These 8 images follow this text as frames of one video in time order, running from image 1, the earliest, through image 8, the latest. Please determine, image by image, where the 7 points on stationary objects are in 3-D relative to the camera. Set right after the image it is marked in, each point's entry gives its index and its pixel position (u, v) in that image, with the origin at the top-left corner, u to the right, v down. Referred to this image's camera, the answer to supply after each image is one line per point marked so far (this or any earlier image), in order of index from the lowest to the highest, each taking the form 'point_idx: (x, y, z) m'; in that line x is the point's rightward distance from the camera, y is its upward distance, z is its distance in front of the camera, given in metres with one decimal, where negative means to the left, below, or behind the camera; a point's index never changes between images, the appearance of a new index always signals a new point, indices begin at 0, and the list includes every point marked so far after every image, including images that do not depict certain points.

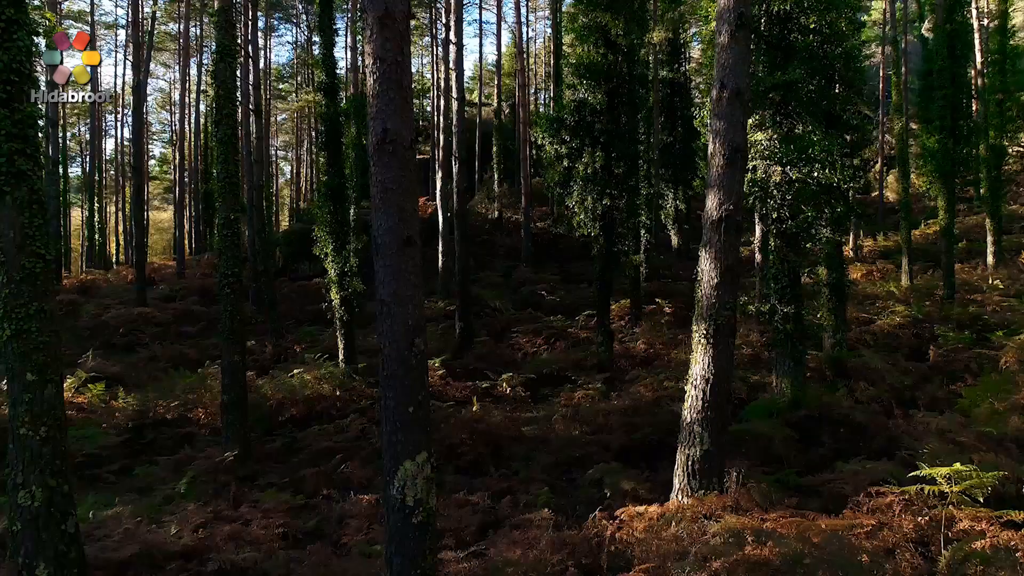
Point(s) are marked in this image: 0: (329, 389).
0: (-3.9, -2.2, +14.3) m
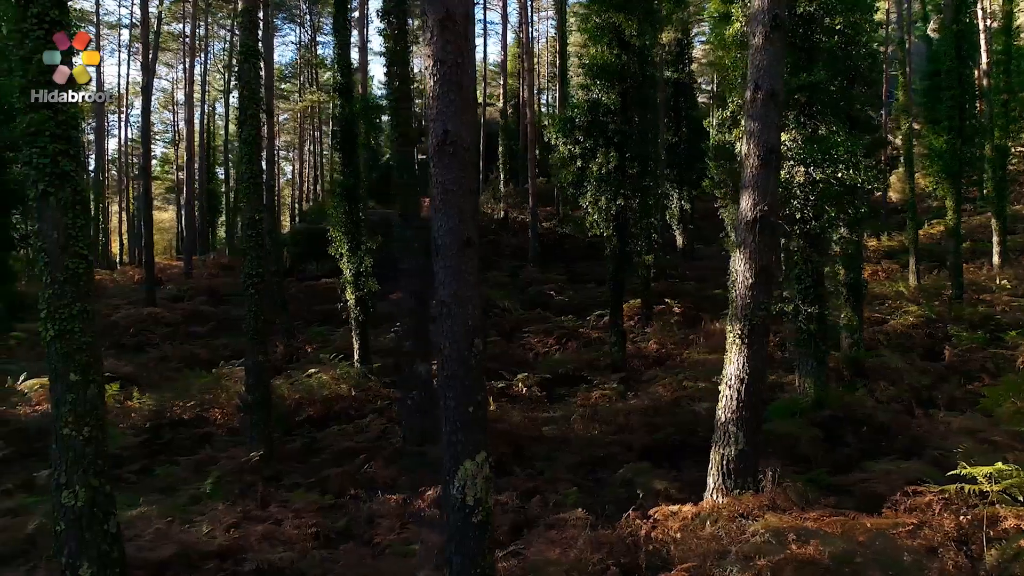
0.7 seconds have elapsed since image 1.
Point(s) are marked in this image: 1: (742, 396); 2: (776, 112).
0: (-3.5, -2.2, +14.3) m
1: (+2.4, -1.1, +7.0) m
2: (+2.8, +1.9, +7.0) m
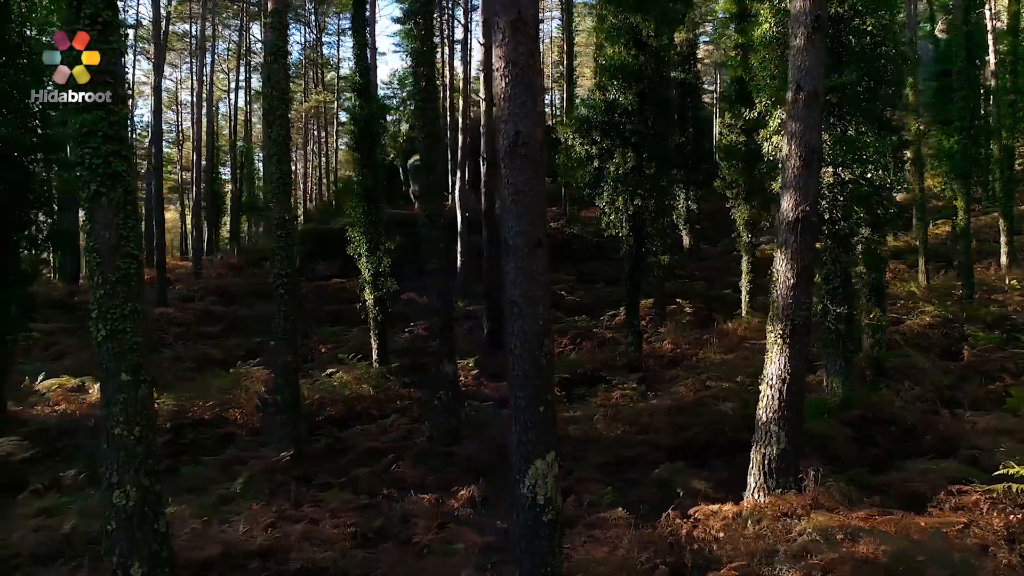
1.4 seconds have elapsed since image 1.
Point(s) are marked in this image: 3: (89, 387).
0: (-3.1, -2.2, +14.3) m
1: (+2.9, -1.1, +7.0) m
2: (+3.2, +1.9, +7.1) m
3: (-10.4, -2.4, +16.2) m
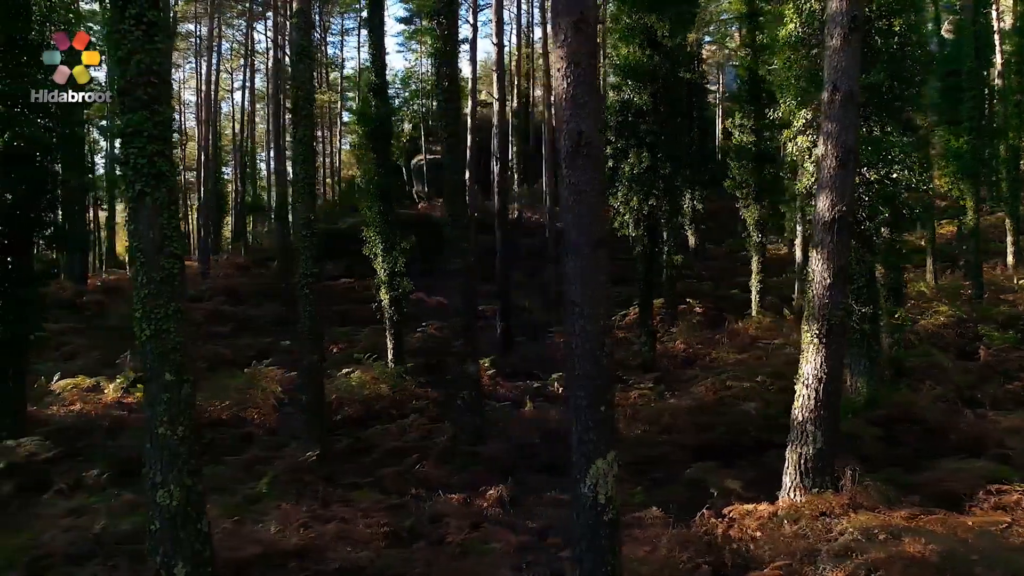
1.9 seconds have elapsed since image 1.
0: (-2.7, -2.2, +14.3) m
1: (+3.3, -1.1, +7.1) m
2: (+3.6, +1.9, +7.1) m
3: (-10.0, -2.4, +16.2) m
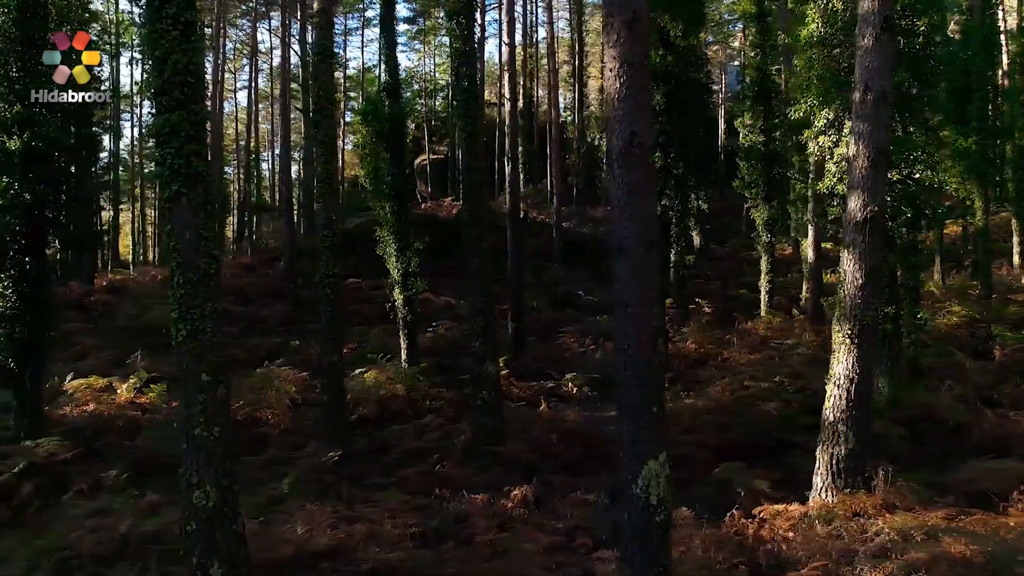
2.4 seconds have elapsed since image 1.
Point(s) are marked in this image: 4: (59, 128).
0: (-2.4, -2.2, +14.3) m
1: (+3.6, -1.1, +7.1) m
2: (+4.0, +1.9, +7.1) m
3: (-9.6, -2.4, +16.2) m
4: (-8.0, +2.8, +11.8) m
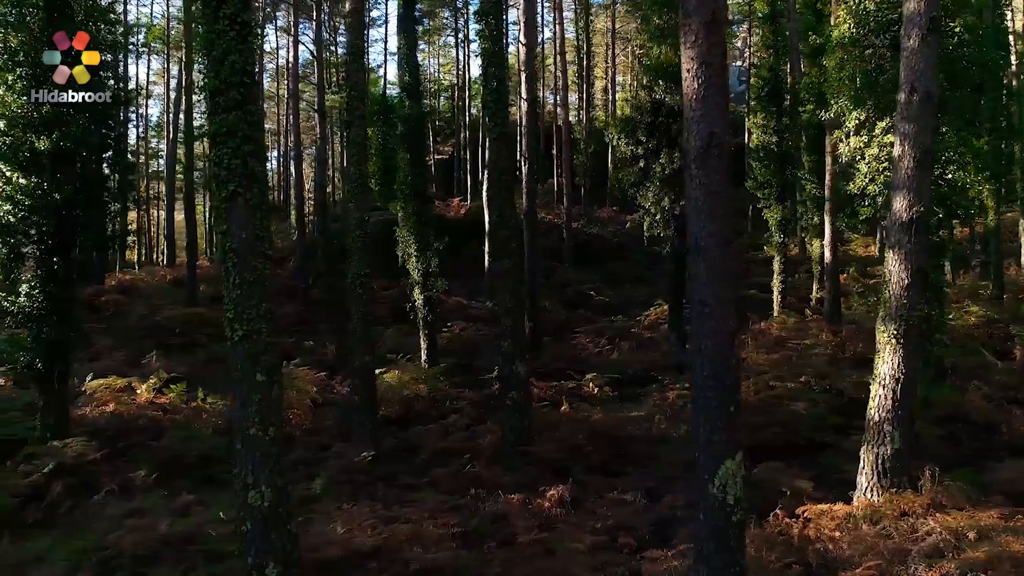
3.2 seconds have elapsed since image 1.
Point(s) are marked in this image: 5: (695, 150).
0: (-1.9, -2.2, +14.3) m
1: (+4.1, -1.1, +7.1) m
2: (+4.5, +1.9, +7.1) m
3: (-9.2, -2.4, +16.2) m
4: (-7.5, +2.8, +11.8) m
5: (+1.2, +0.9, +4.3) m
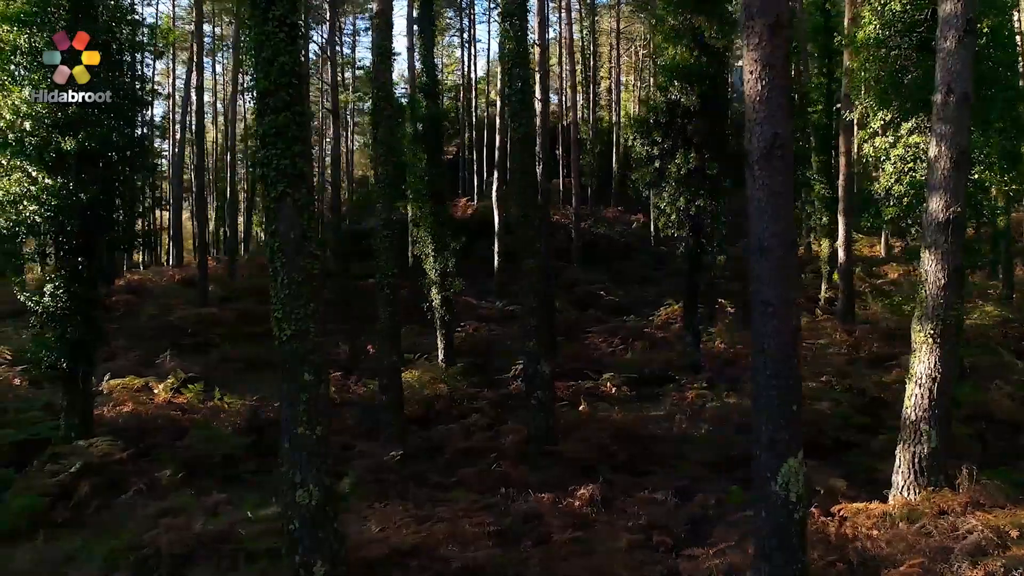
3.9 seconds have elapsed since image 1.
0: (-1.5, -2.2, +14.4) m
1: (+4.5, -1.1, +7.1) m
2: (+4.9, +1.9, +7.1) m
3: (-8.8, -2.4, +16.2) m
4: (-7.1, +2.8, +11.8) m
5: (+1.6, +0.9, +4.4) m
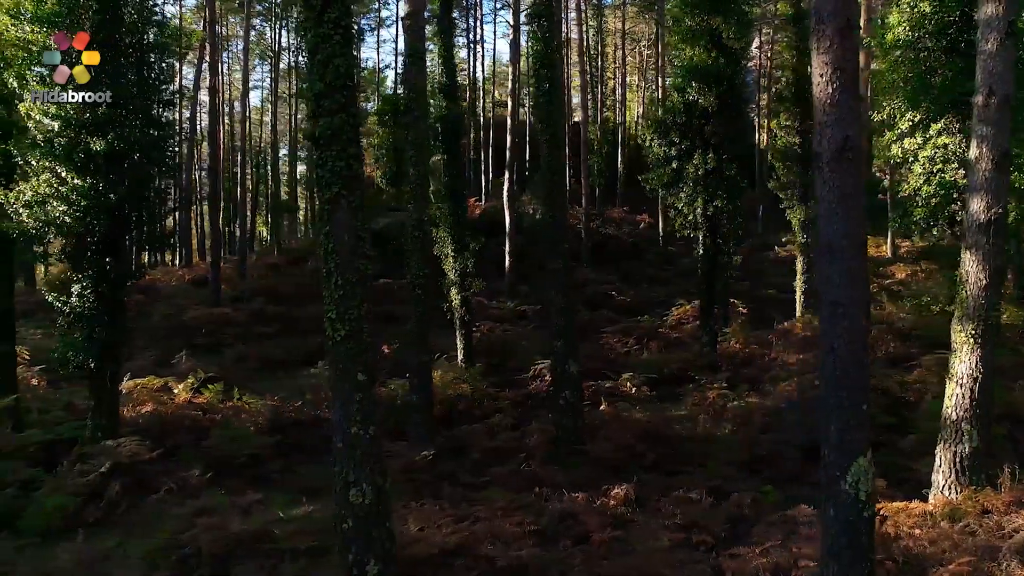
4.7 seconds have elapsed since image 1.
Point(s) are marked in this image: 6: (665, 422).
0: (-1.0, -2.2, +14.4) m
1: (+5.0, -1.1, +7.2) m
2: (+5.4, +1.8, +7.2) m
3: (-8.3, -2.4, +16.3) m
4: (-6.7, +2.8, +11.9) m
5: (+2.1, +0.9, +4.4) m
6: (+2.9, -2.5, +12.6) m
